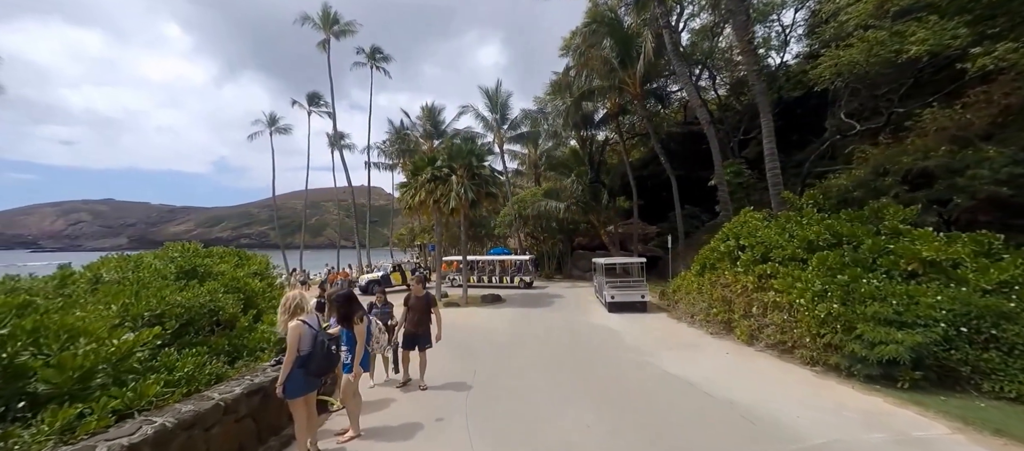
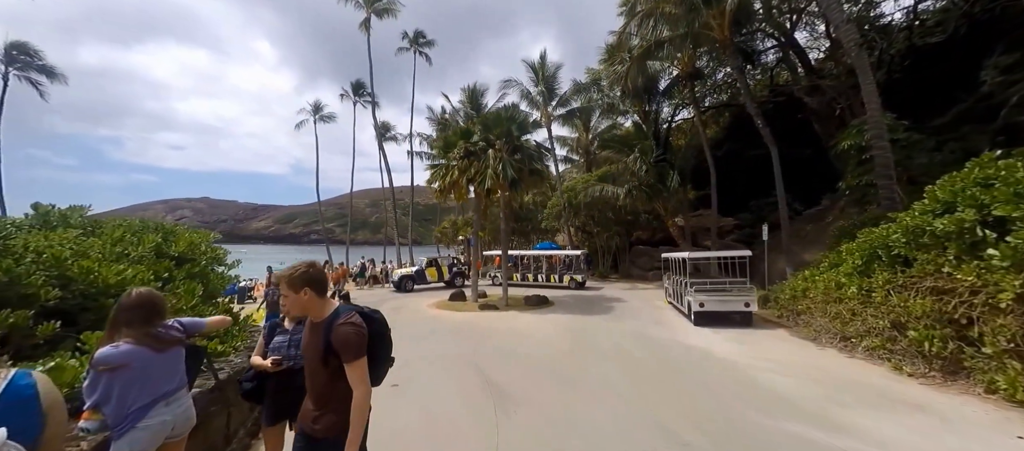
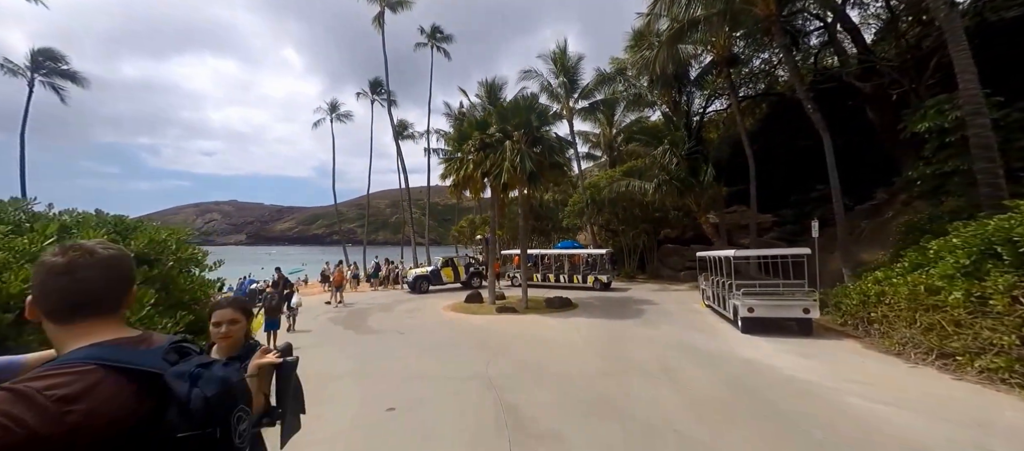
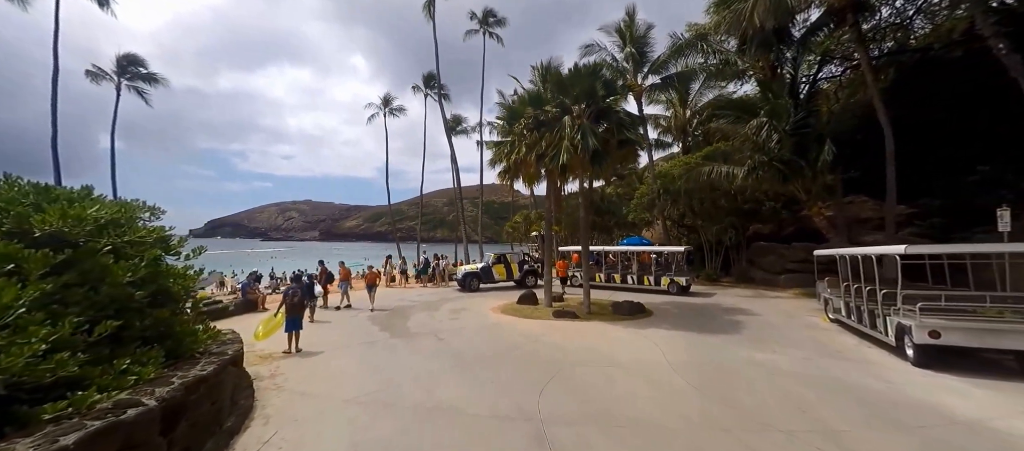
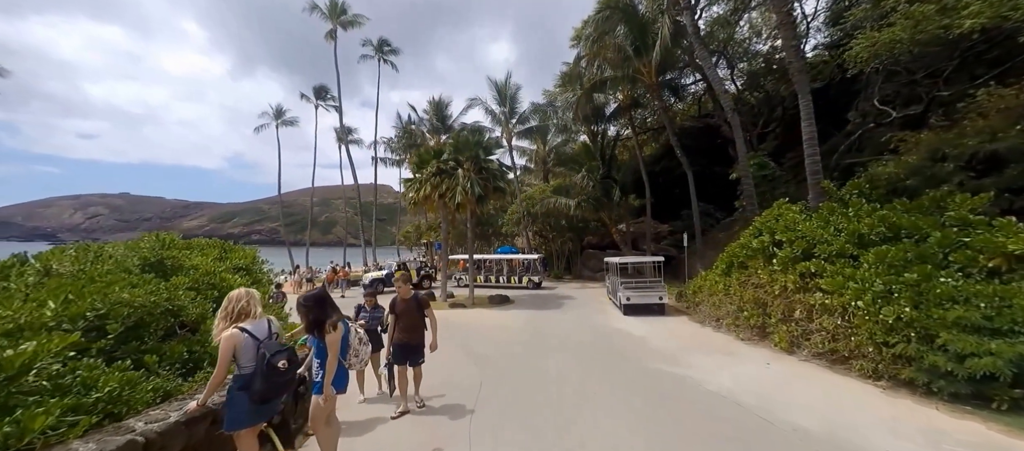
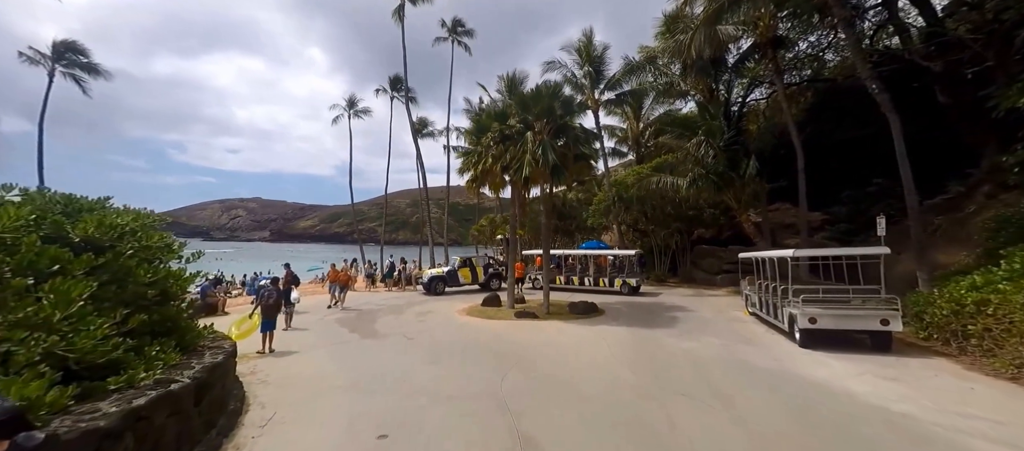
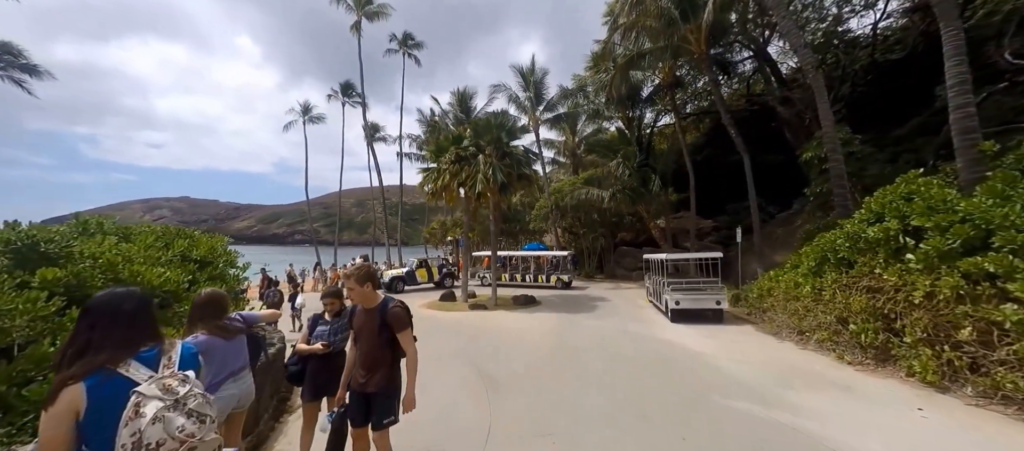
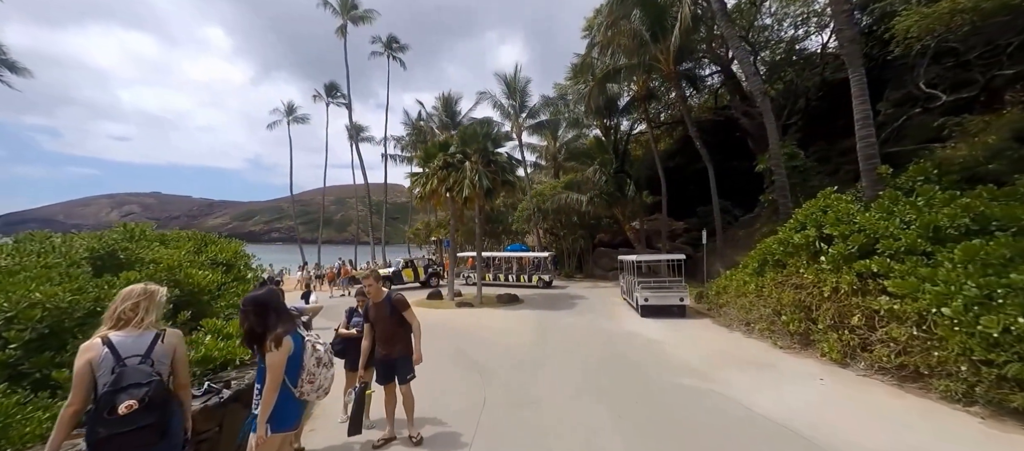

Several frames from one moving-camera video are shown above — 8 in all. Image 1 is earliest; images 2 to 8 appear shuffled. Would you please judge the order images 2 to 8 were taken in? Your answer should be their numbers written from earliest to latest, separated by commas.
5, 8, 7, 2, 3, 6, 4
